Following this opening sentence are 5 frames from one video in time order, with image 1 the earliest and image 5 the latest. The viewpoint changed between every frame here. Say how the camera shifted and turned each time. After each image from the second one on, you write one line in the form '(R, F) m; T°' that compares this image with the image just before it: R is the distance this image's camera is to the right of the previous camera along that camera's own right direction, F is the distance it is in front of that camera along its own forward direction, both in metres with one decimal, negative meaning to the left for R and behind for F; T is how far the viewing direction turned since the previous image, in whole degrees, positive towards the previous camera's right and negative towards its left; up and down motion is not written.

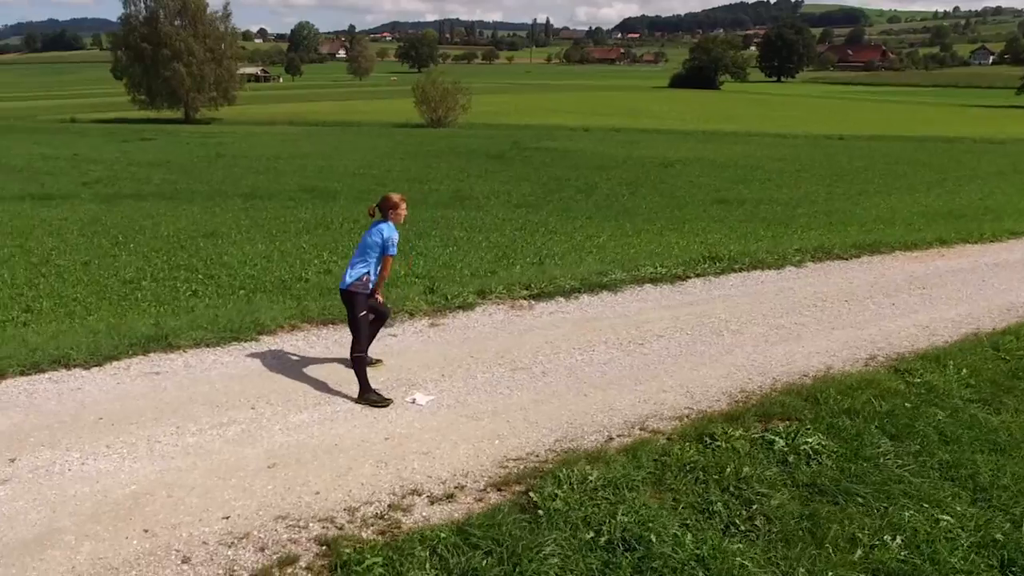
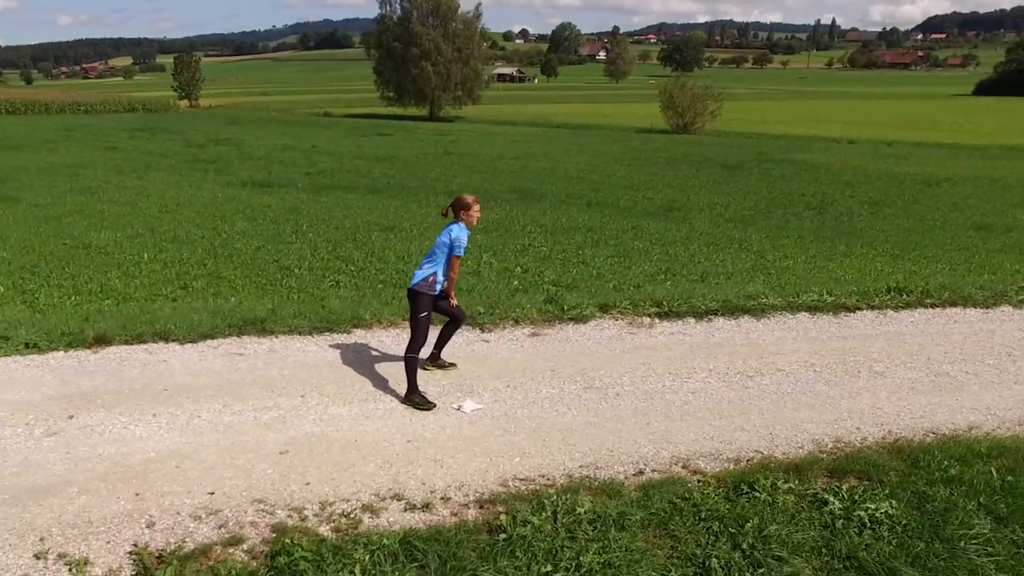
(+1.5, +0.2) m; -16°
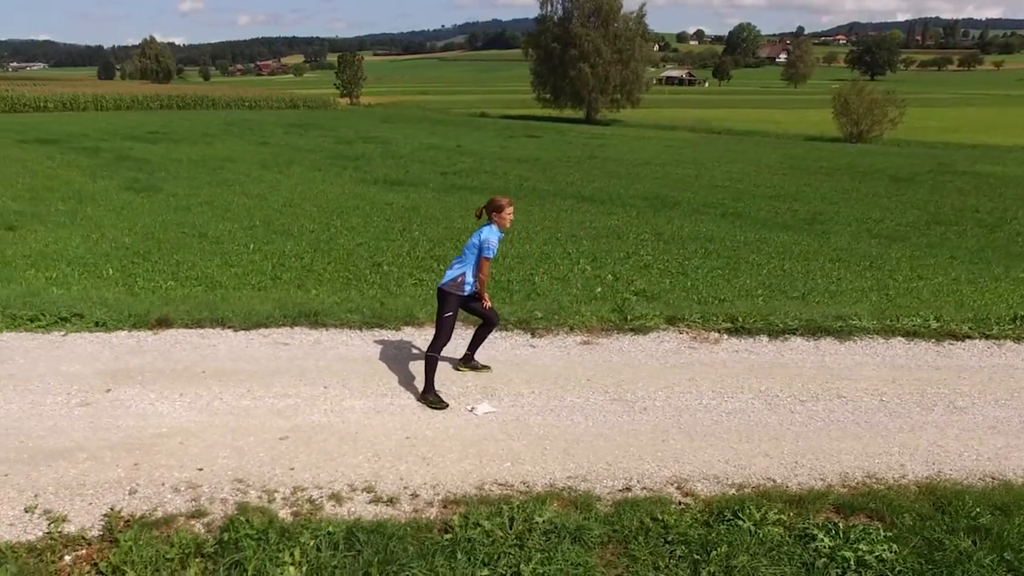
(+1.2, 0.0) m; -11°
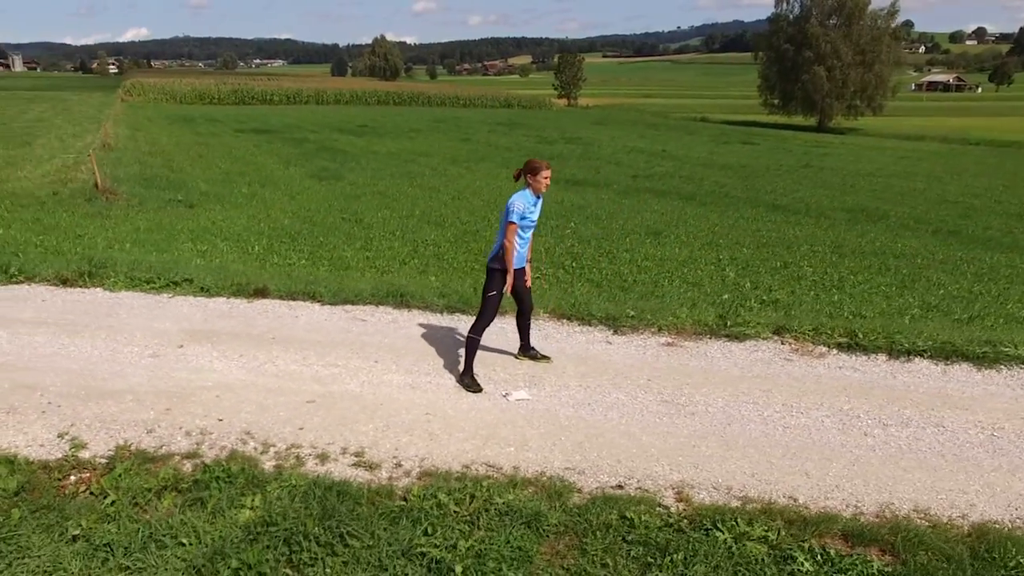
(+1.7, +0.1) m; -15°
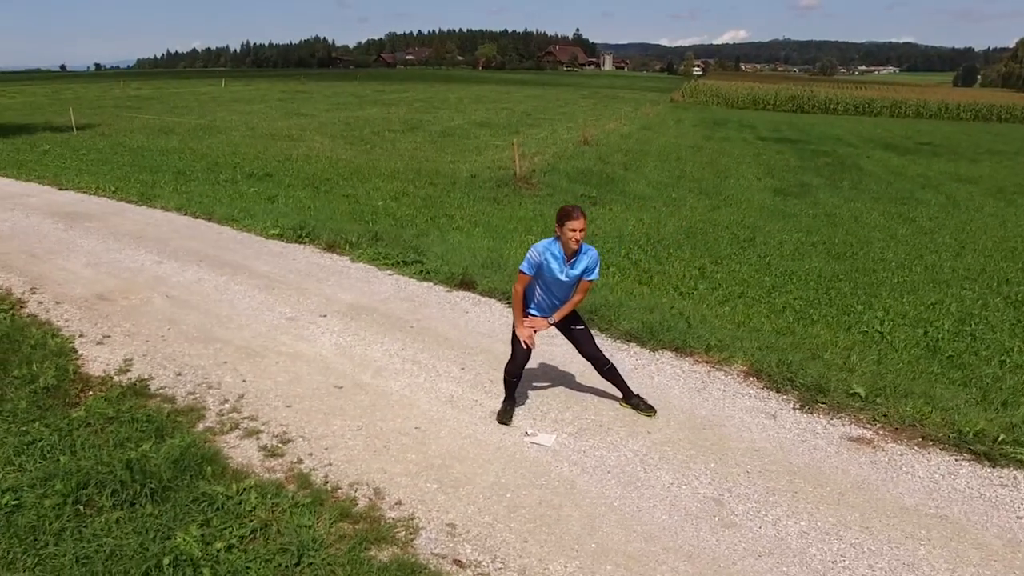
(+4.3, +2.6) m; -43°
